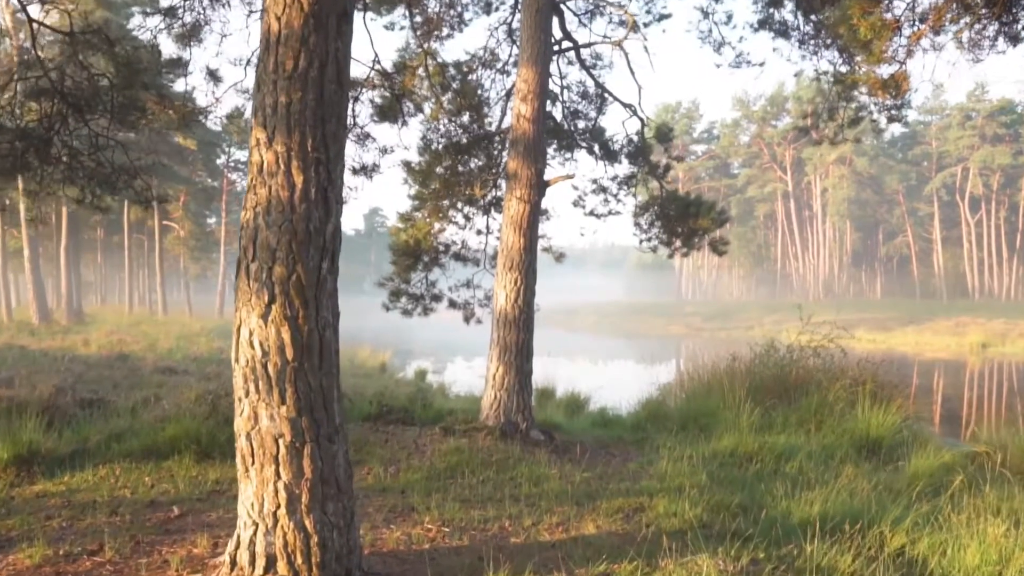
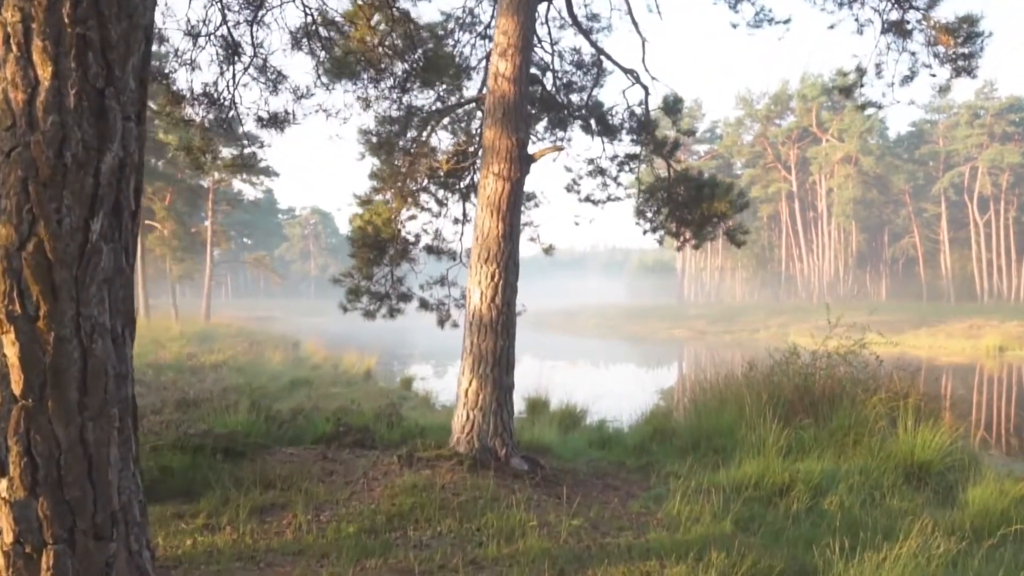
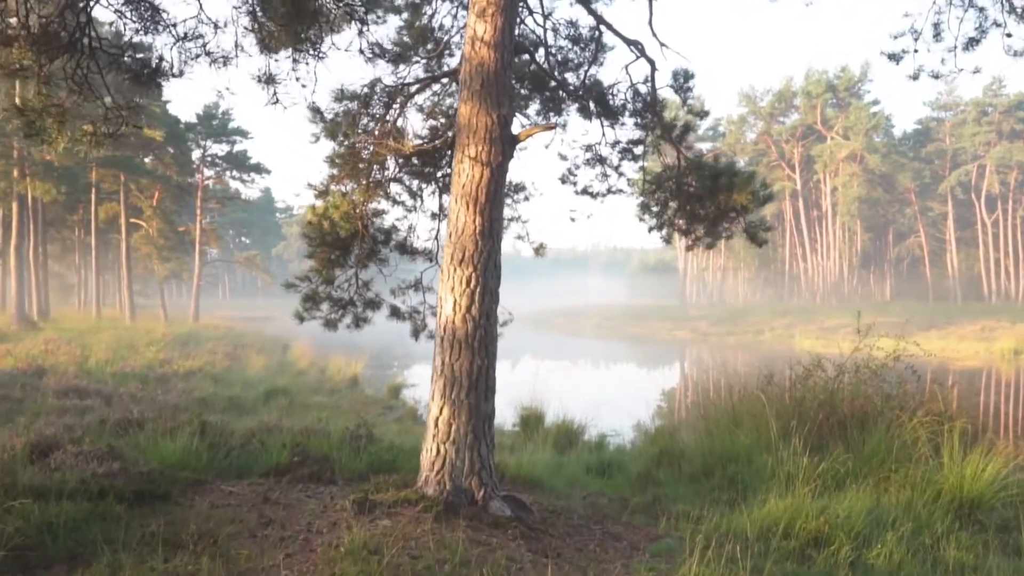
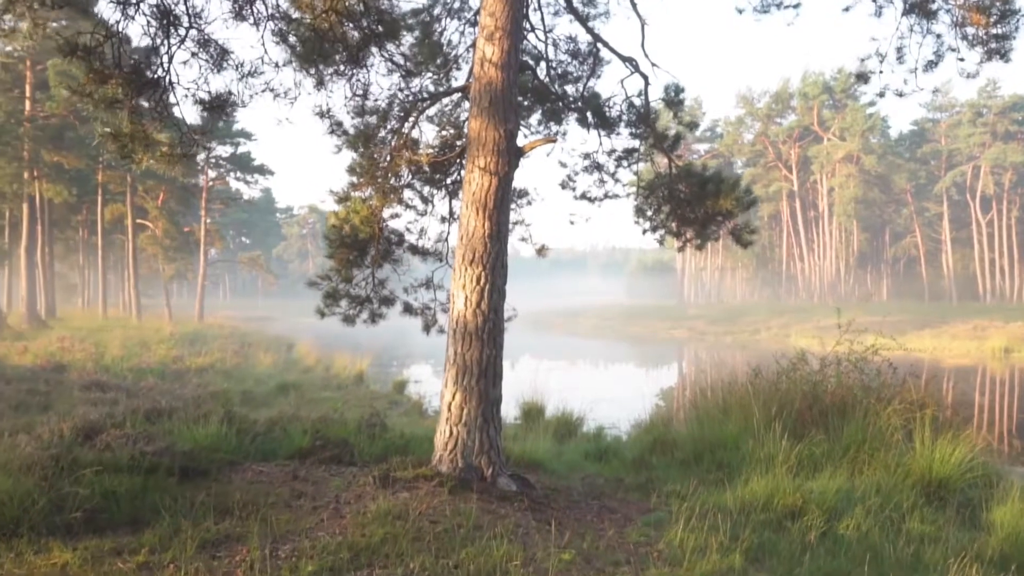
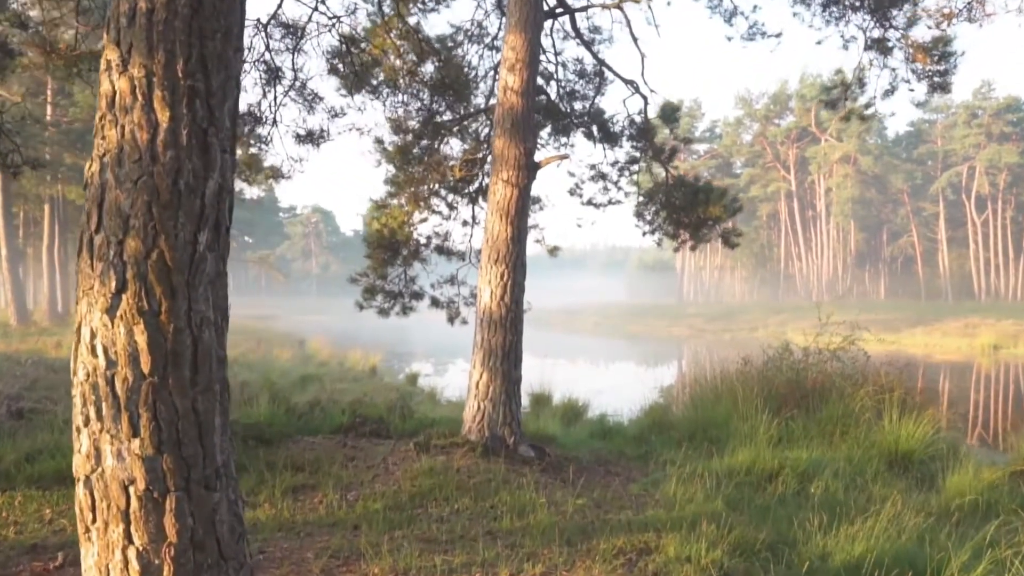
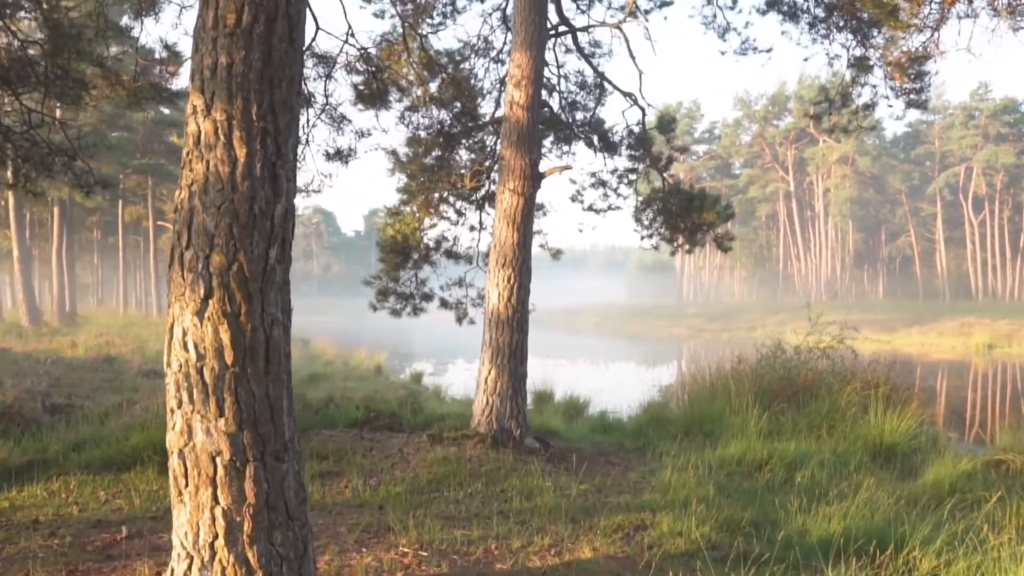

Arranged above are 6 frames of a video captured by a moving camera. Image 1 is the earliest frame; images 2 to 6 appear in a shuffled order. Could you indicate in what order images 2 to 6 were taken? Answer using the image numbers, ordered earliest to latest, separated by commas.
6, 5, 2, 4, 3
